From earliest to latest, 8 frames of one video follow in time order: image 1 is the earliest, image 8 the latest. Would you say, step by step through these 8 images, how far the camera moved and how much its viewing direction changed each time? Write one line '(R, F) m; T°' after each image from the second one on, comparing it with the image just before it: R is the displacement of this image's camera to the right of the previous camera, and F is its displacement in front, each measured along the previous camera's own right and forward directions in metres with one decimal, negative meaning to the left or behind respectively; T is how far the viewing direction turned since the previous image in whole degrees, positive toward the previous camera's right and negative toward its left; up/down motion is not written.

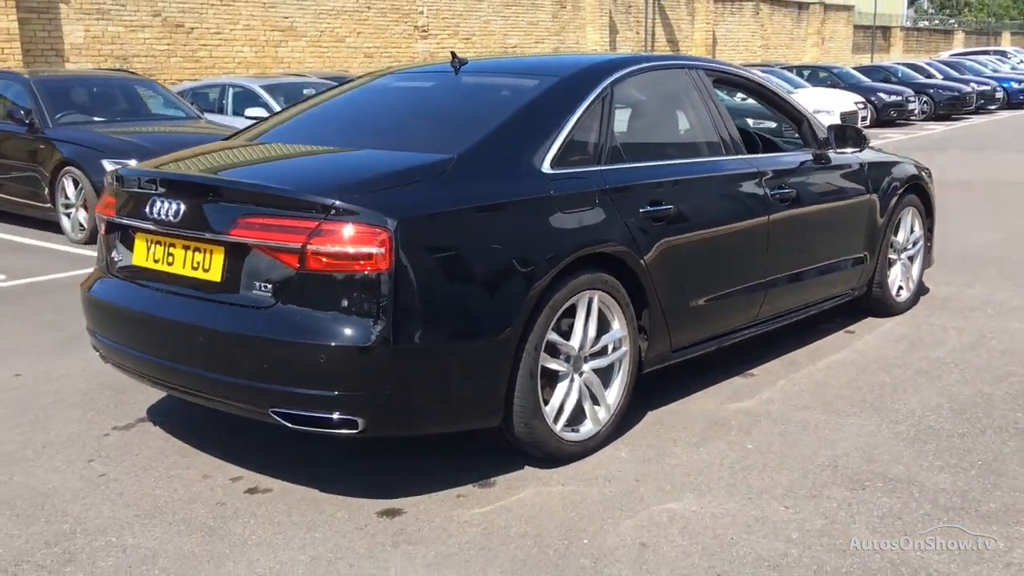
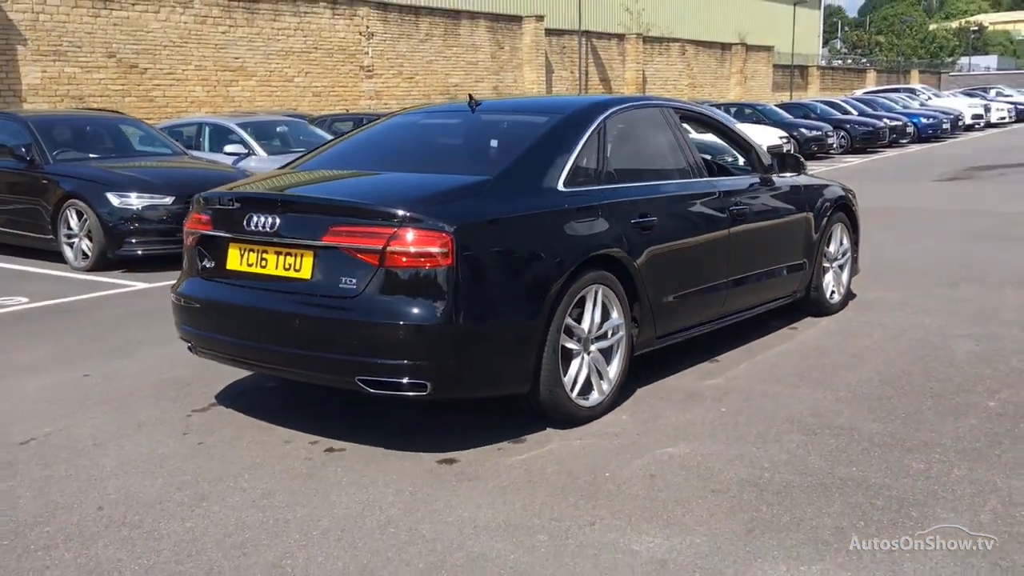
(-0.4, -0.9) m; +4°
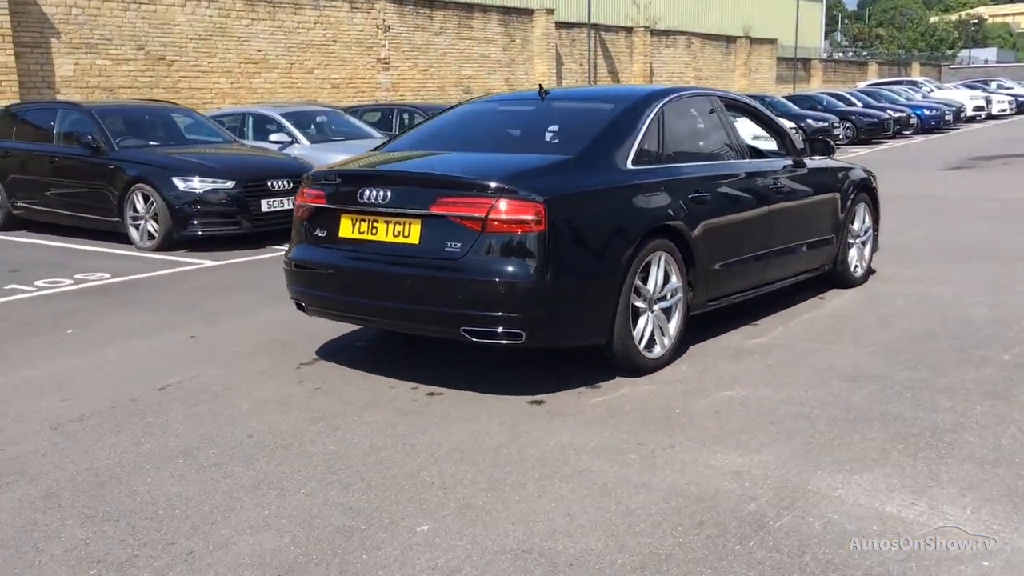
(-0.4, -0.7) m; 0°
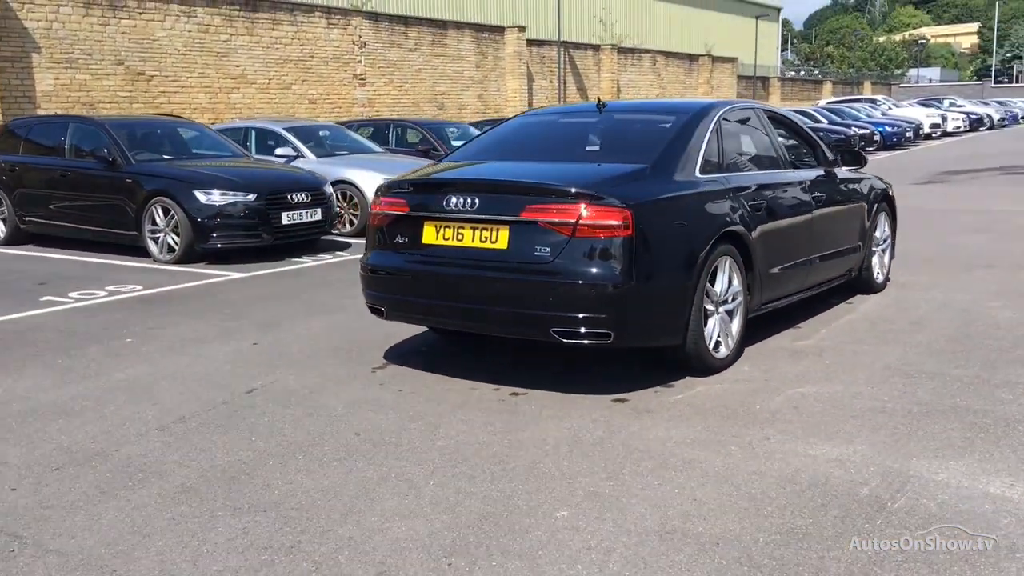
(-0.7, -0.2) m; +3°
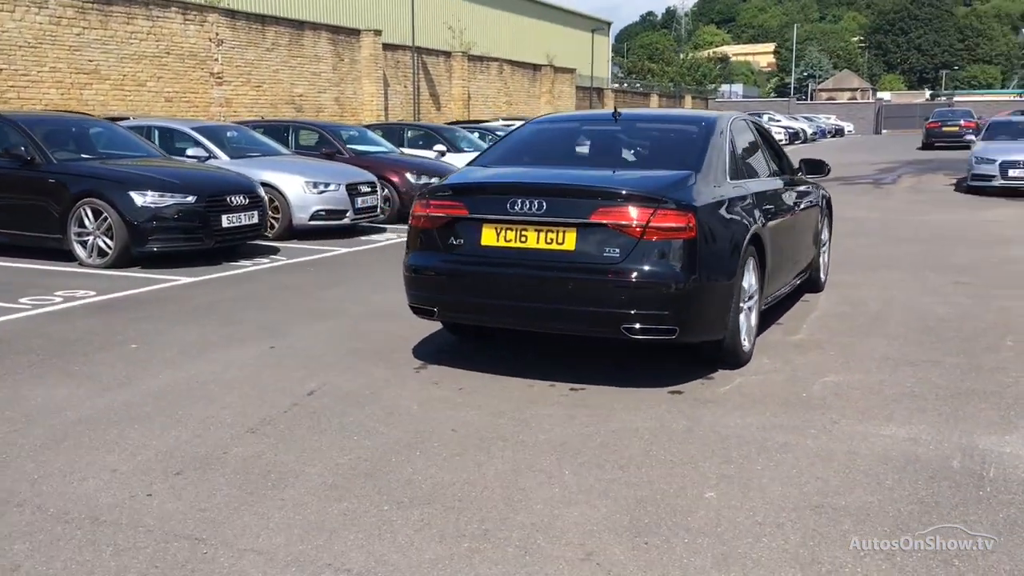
(-1.3, -0.1) m; +10°
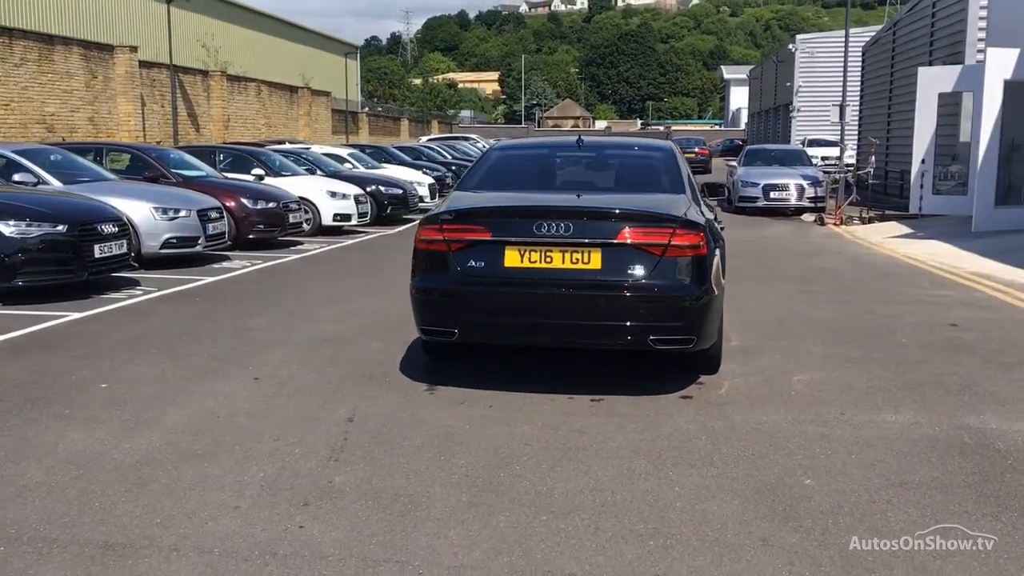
(-1.7, 0.0) m; +15°
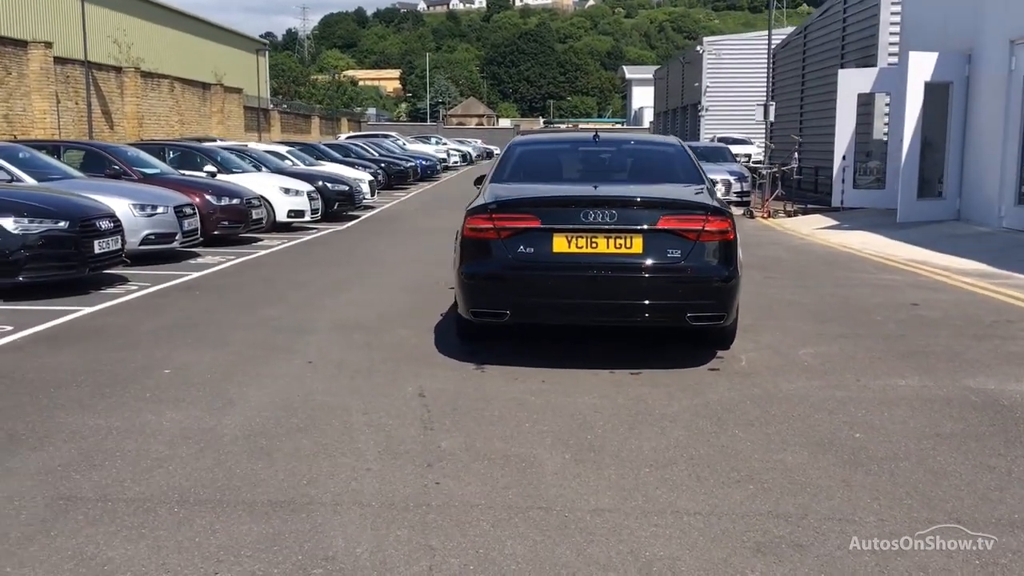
(-0.9, -0.4) m; +6°
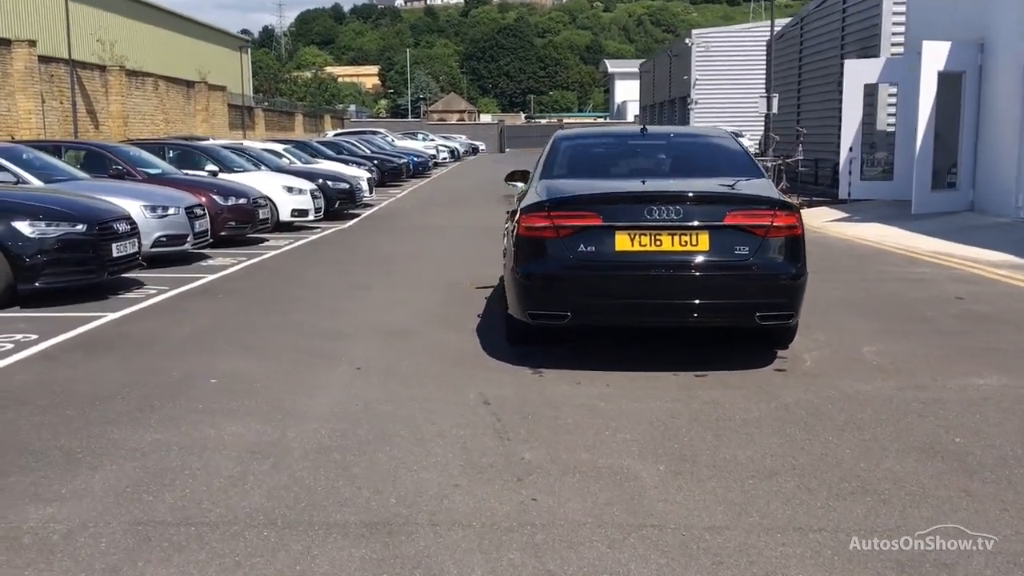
(-0.5, +0.3) m; +1°
